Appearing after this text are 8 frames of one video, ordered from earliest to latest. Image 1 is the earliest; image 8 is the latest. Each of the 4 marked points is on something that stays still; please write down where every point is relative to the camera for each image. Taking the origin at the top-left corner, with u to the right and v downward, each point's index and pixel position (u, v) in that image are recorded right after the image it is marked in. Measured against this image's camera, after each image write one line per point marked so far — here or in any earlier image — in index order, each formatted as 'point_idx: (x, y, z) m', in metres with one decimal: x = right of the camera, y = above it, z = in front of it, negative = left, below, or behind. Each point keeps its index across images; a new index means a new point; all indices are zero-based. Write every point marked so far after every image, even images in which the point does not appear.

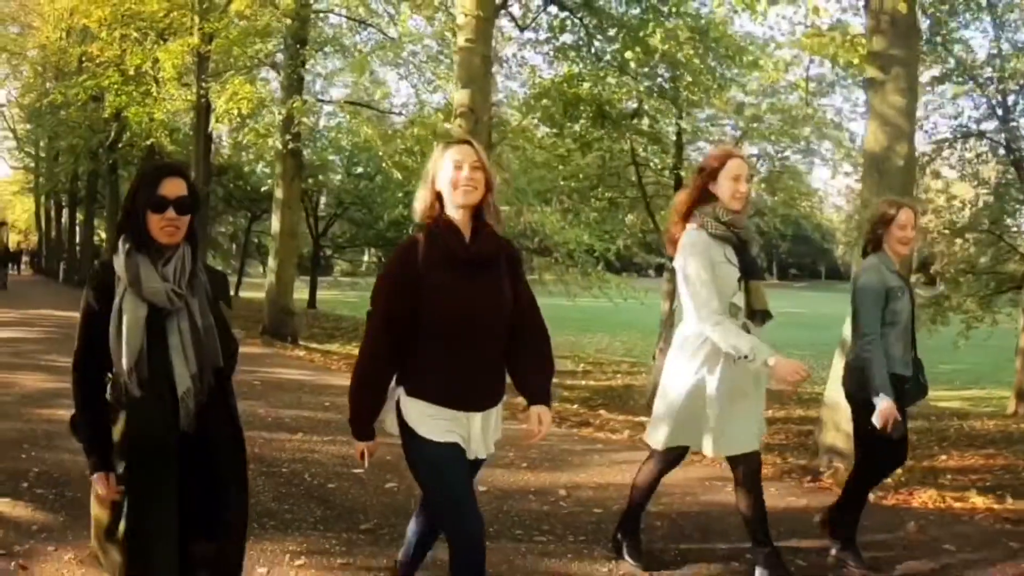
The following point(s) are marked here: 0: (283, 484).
0: (-1.5, -1.1, +6.2) m
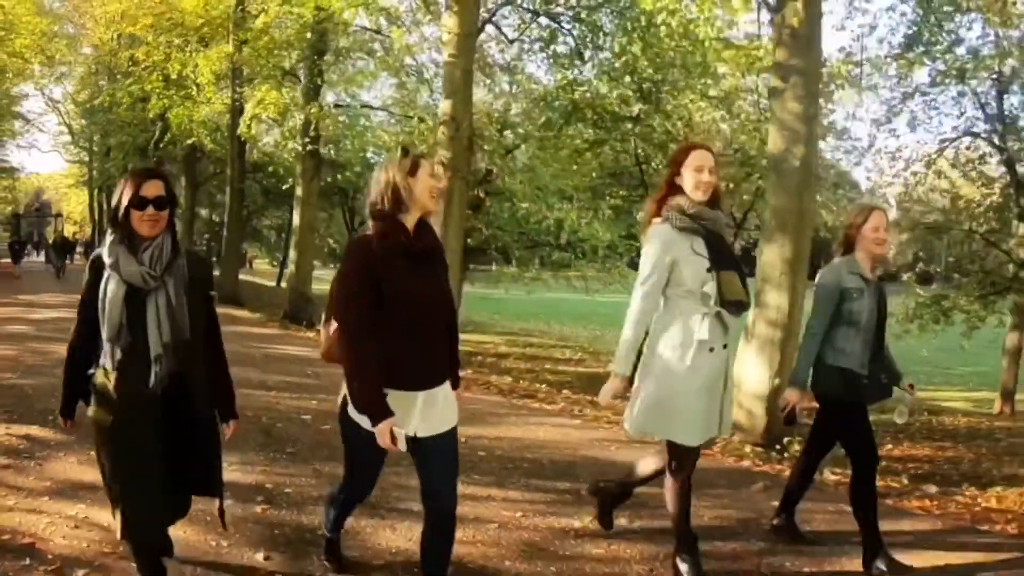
0: (-2.1, -1.0, +7.7) m
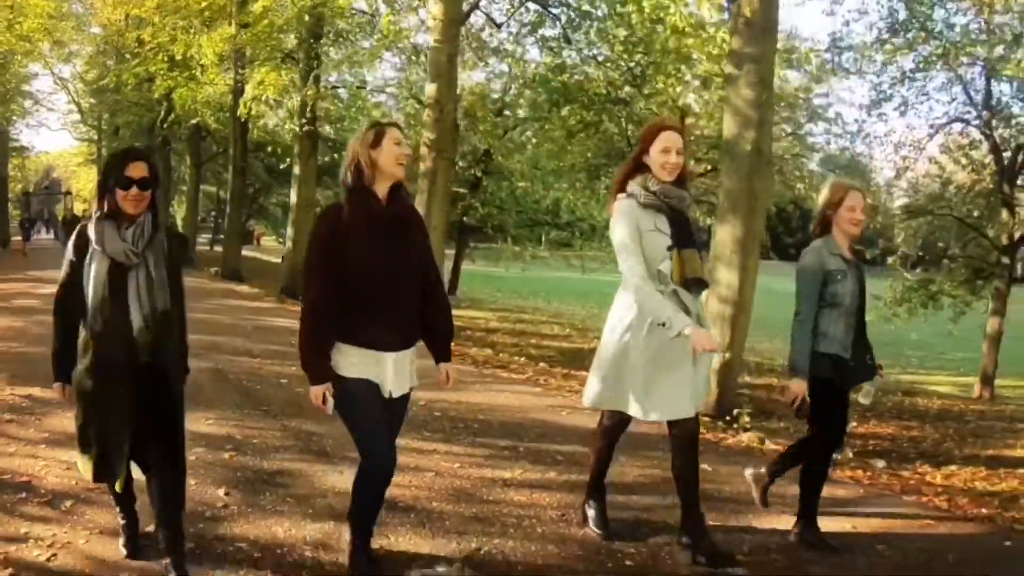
0: (-2.4, -0.8, +8.4) m
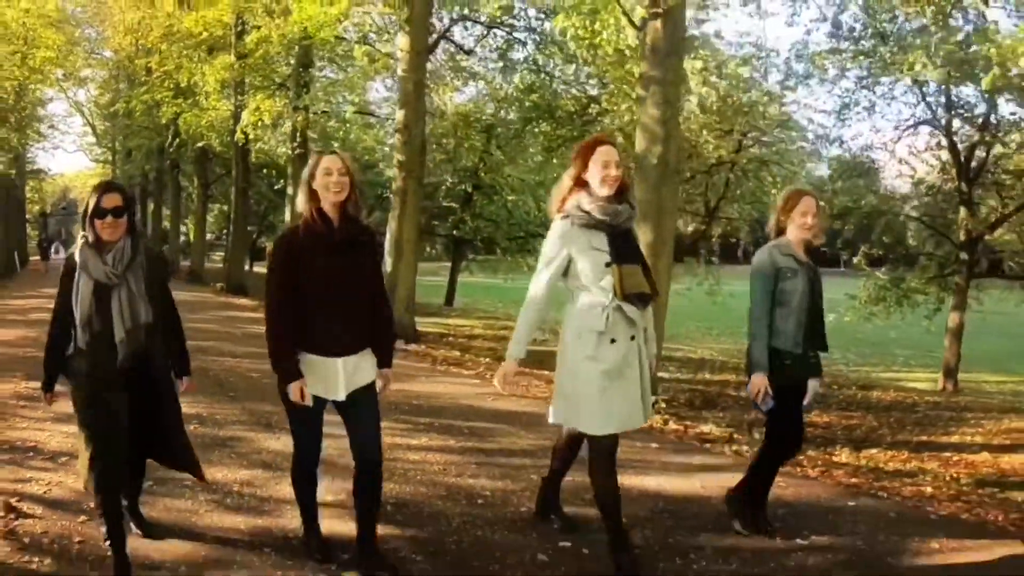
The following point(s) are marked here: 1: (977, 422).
0: (-2.9, -0.9, +9.7) m
1: (+7.8, -2.3, +16.2) m
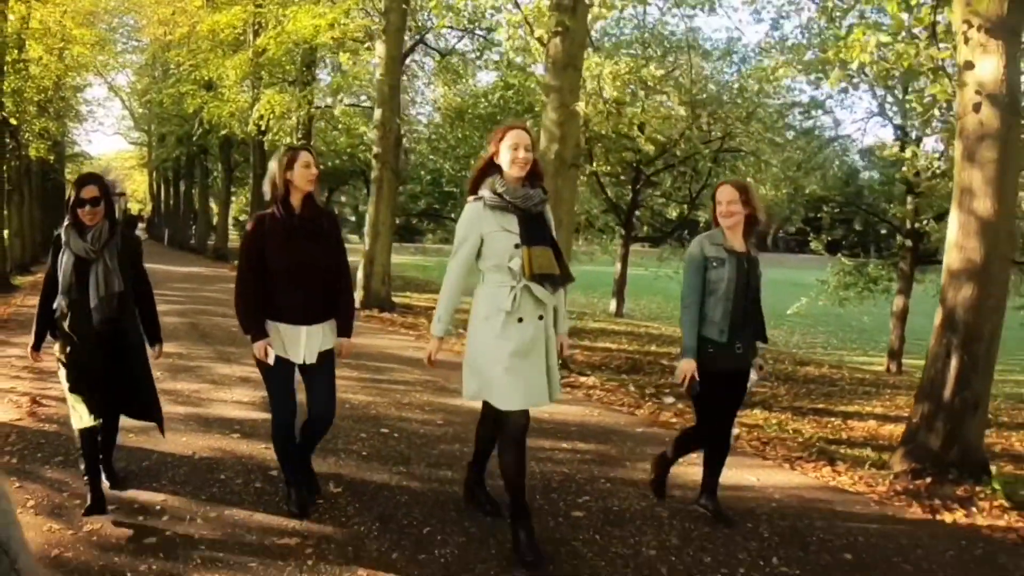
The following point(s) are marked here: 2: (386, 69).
0: (-3.8, -0.6, +12.1) m
1: (+7.1, -2.0, +18.2) m
2: (-2.3, +3.9, +17.2) m
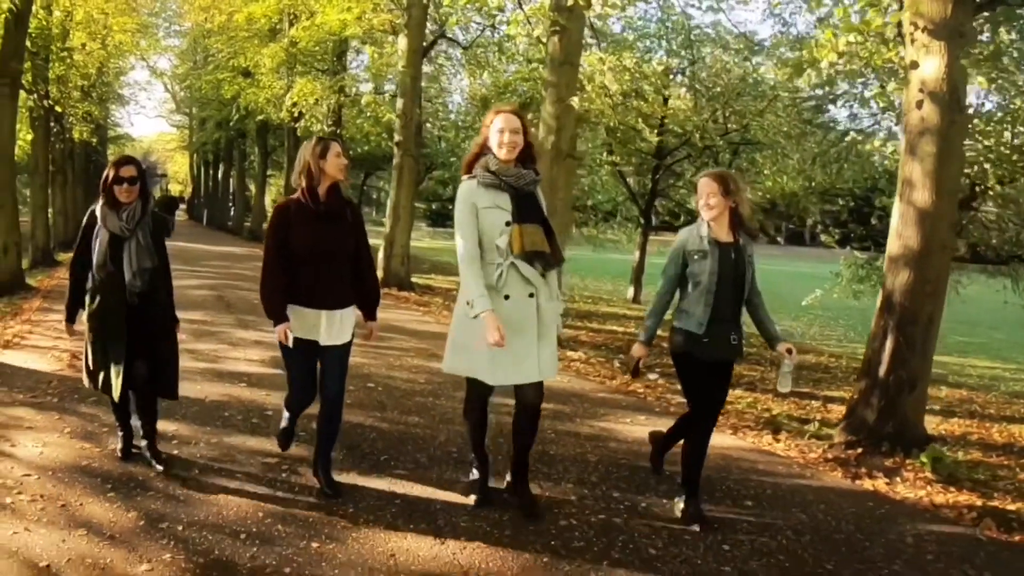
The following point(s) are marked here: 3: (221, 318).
0: (-3.9, -0.2, +13.3) m
1: (+7.3, -1.8, +18.9) m
2: (-2.0, +4.3, +18.2) m
3: (-3.5, -0.4, +11.7) m
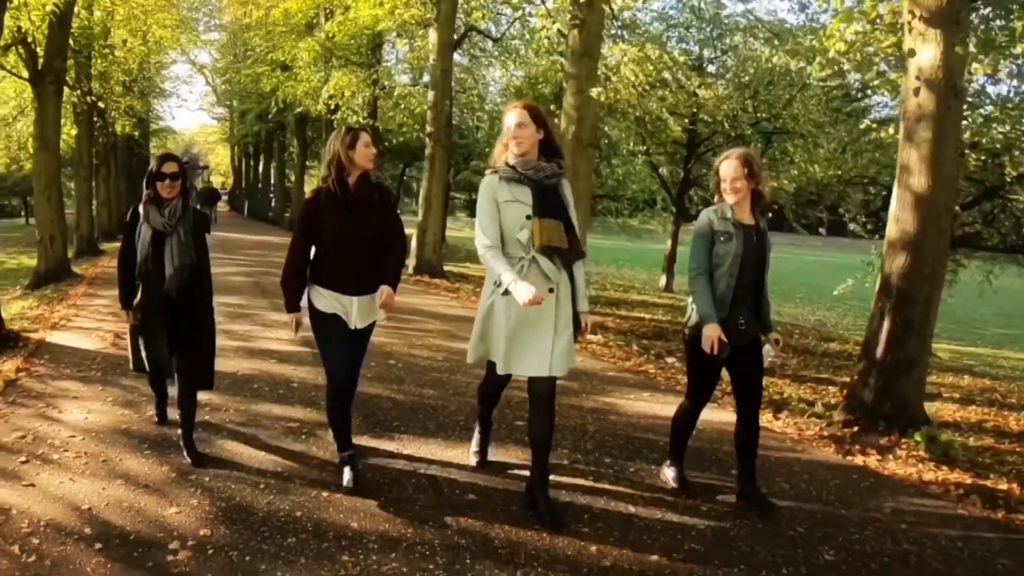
0: (-3.5, 0.0, +13.8) m
1: (+7.8, -1.6, +19.0) m
2: (-1.4, +4.5, +18.7) m
3: (-3.2, -0.2, +12.2) m
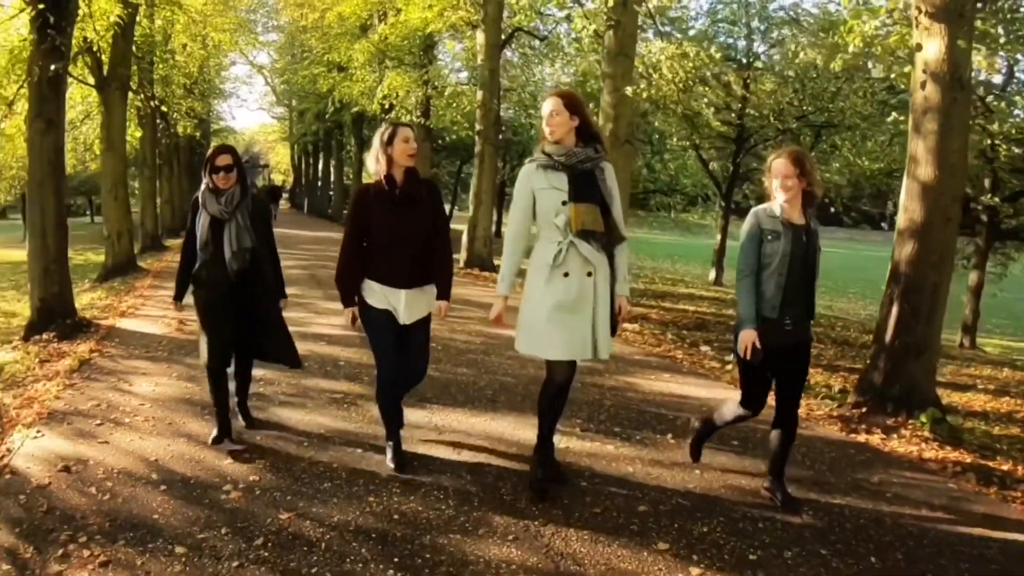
0: (-2.9, +0.1, +14.6) m
1: (+8.7, -1.5, +19.1) m
2: (-0.5, +4.7, +19.3) m
3: (-2.7, -0.1, +13.0) m
